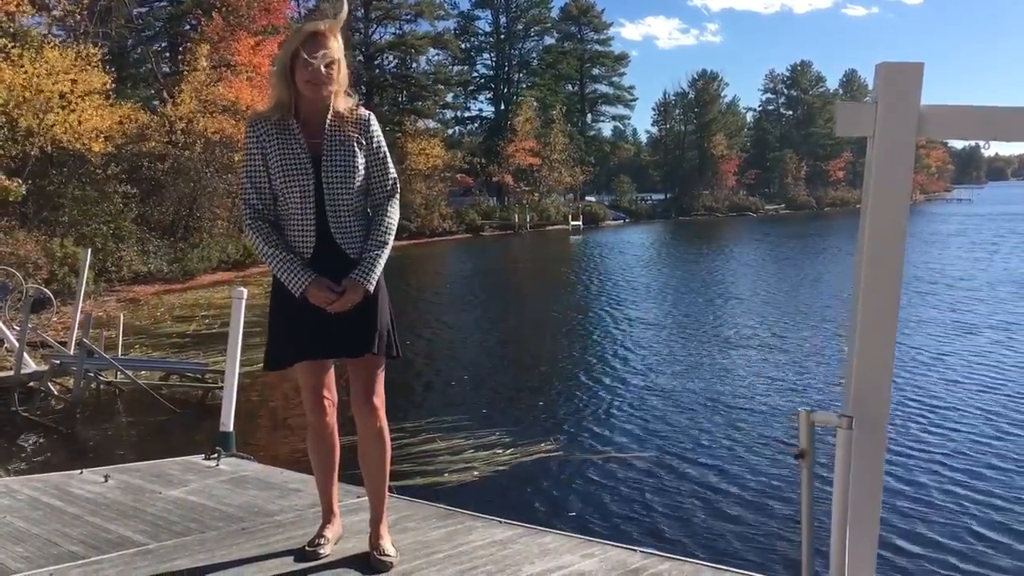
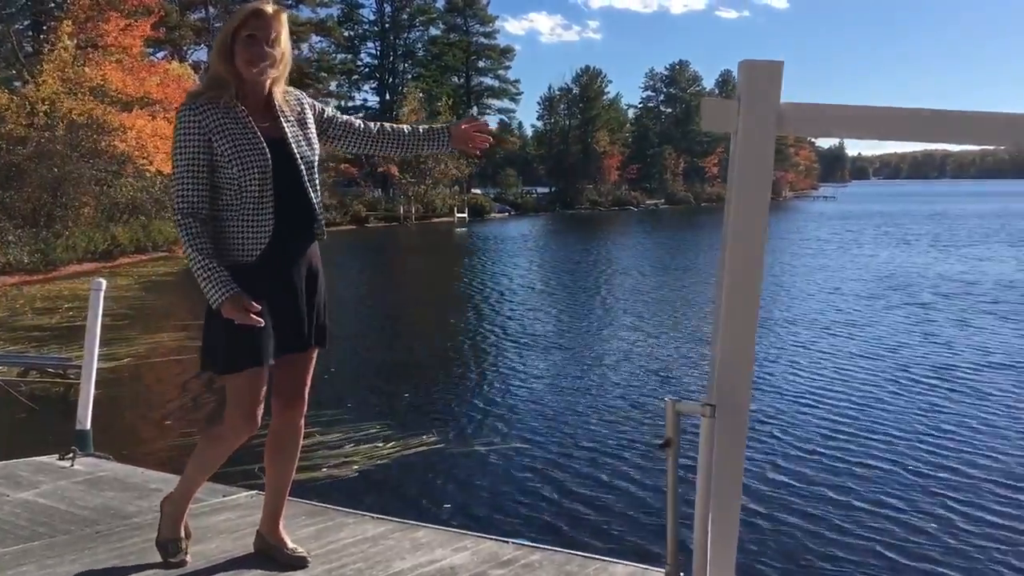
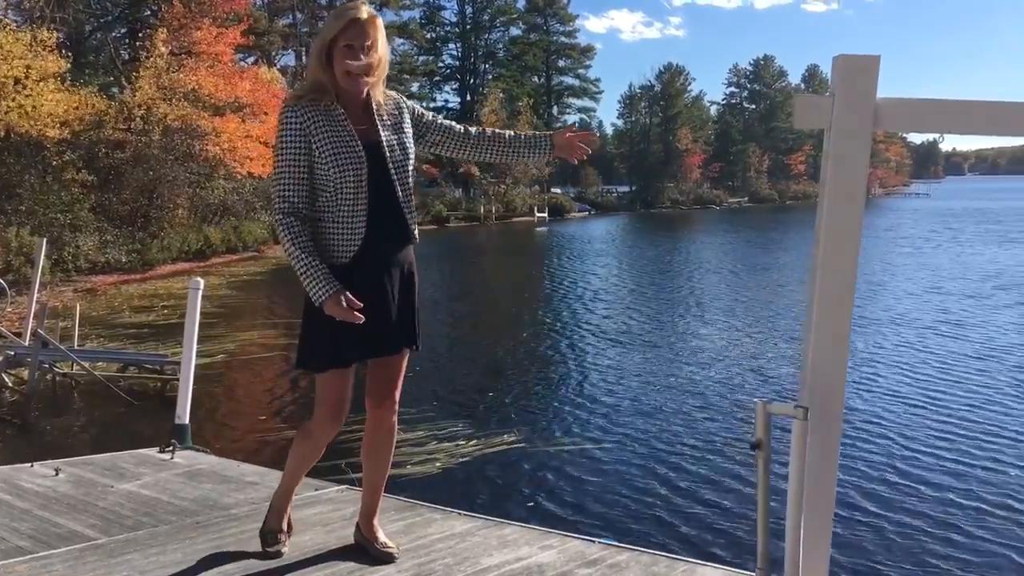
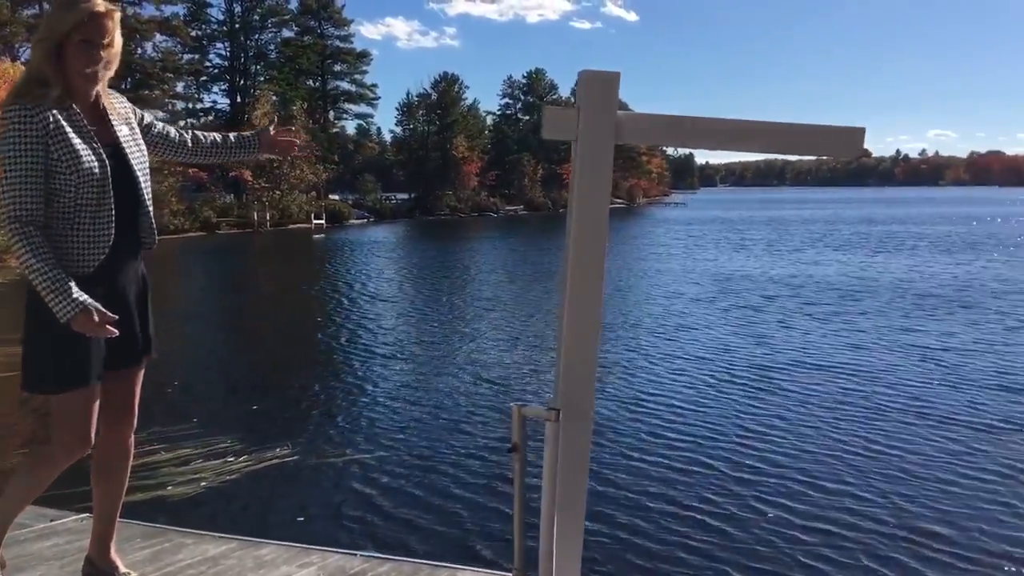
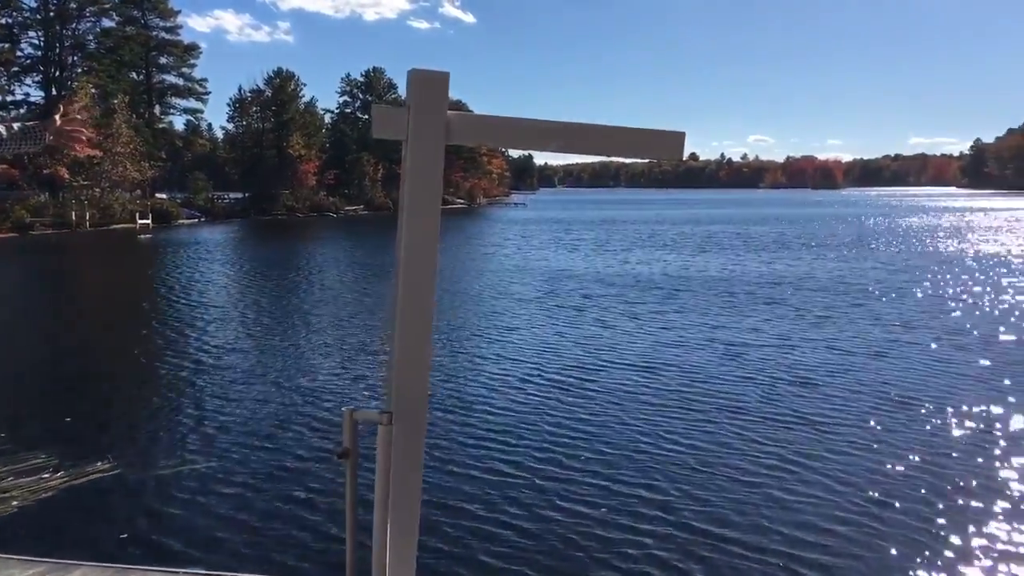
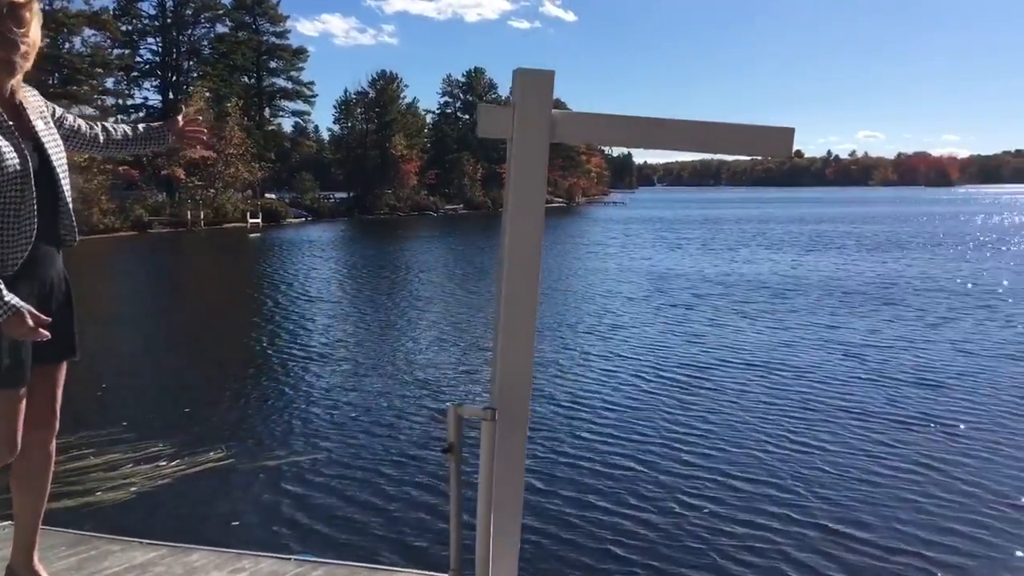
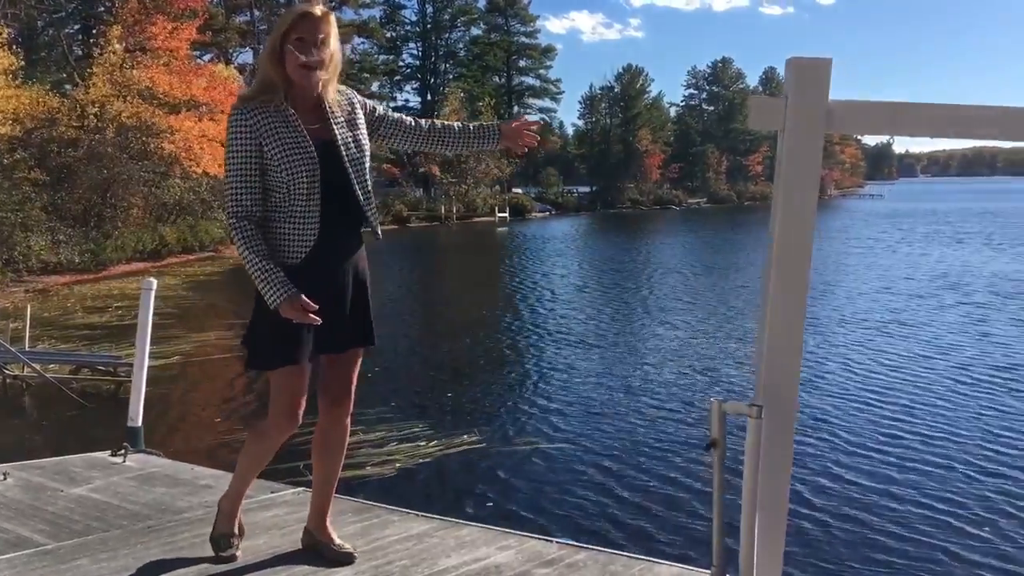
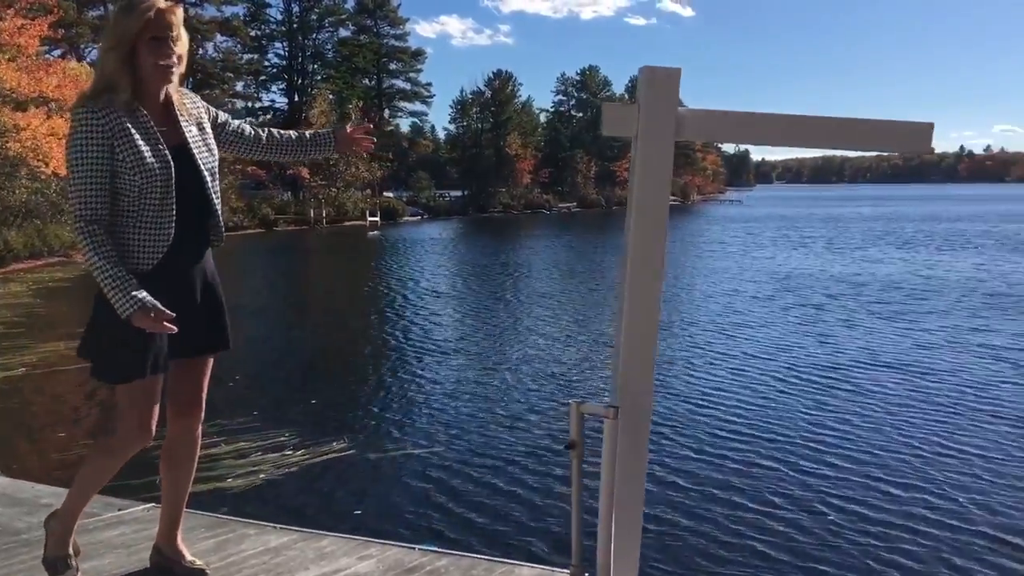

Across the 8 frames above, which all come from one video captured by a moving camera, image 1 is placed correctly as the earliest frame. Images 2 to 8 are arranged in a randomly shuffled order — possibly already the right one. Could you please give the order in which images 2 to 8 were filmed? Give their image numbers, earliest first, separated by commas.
3, 7, 2, 8, 4, 6, 5
